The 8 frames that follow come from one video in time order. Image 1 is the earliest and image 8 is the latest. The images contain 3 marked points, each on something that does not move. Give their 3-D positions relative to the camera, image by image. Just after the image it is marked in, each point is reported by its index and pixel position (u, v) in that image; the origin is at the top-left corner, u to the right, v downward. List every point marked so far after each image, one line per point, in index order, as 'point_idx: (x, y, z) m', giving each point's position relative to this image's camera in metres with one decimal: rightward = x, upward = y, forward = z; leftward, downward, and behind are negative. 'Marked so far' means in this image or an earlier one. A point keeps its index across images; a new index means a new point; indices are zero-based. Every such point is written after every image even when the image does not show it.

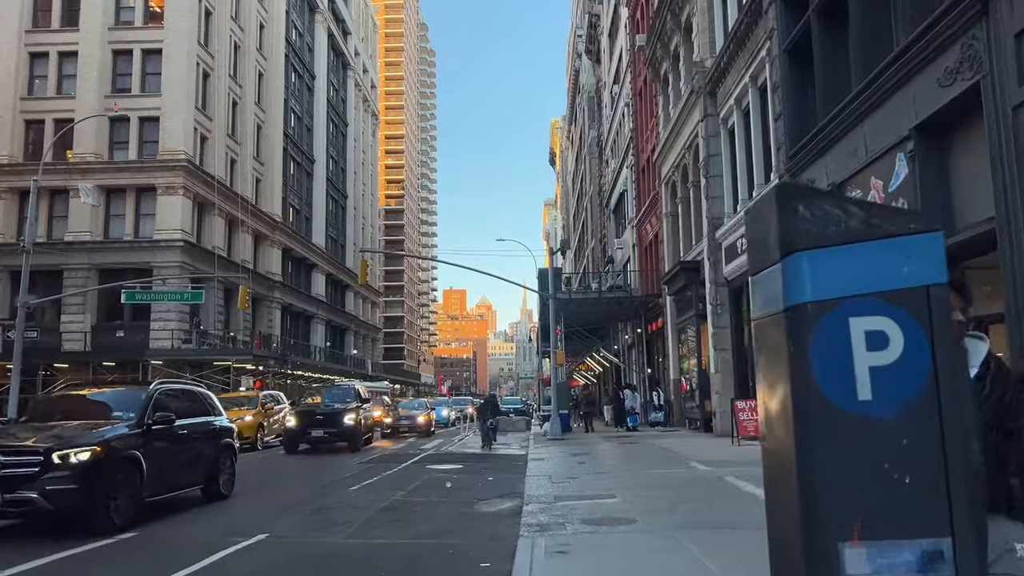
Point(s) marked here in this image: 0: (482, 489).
0: (-0.5, -3.3, +13.3) m
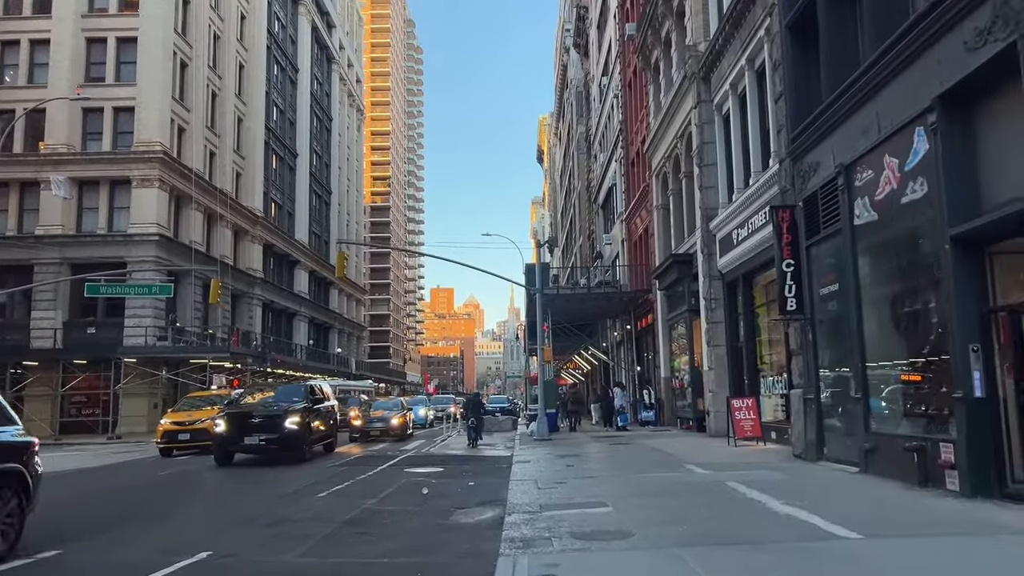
0: (-0.8, -3.2, +12.2) m
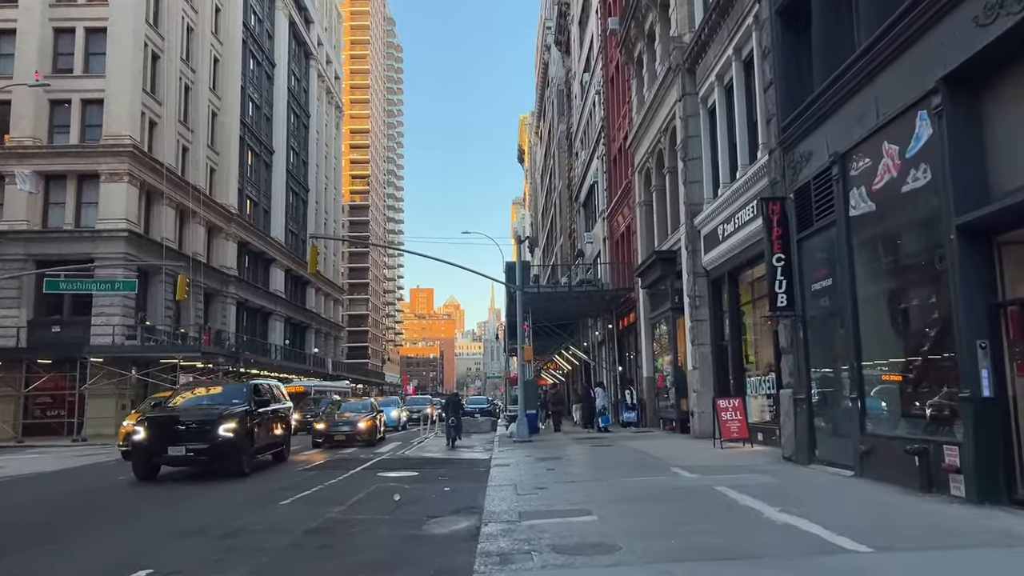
0: (-1.1, -3.1, +11.4) m
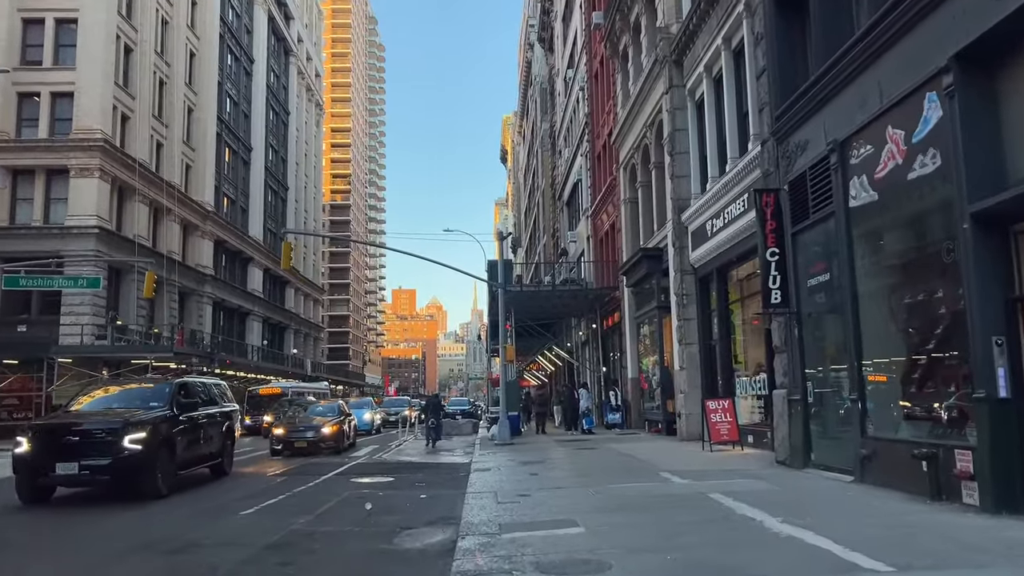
0: (-1.3, -3.0, +10.7) m
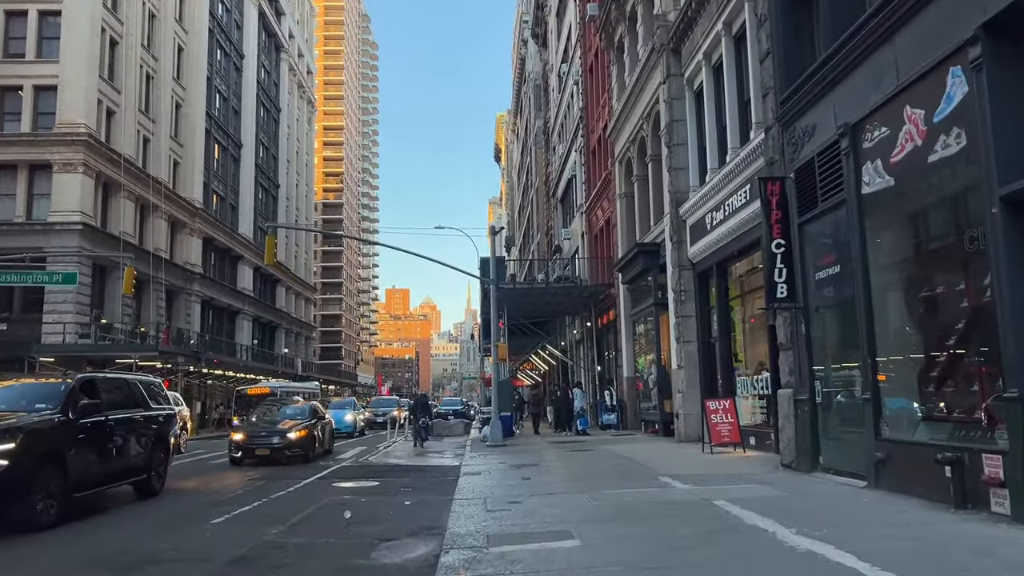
0: (-1.5, -2.9, +9.9) m
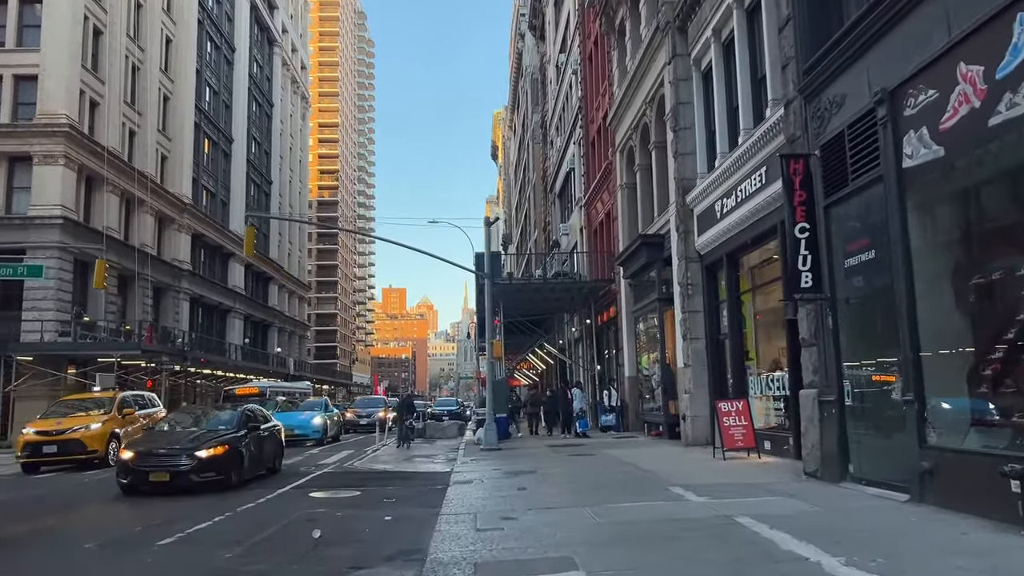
0: (-1.5, -2.7, +8.6) m
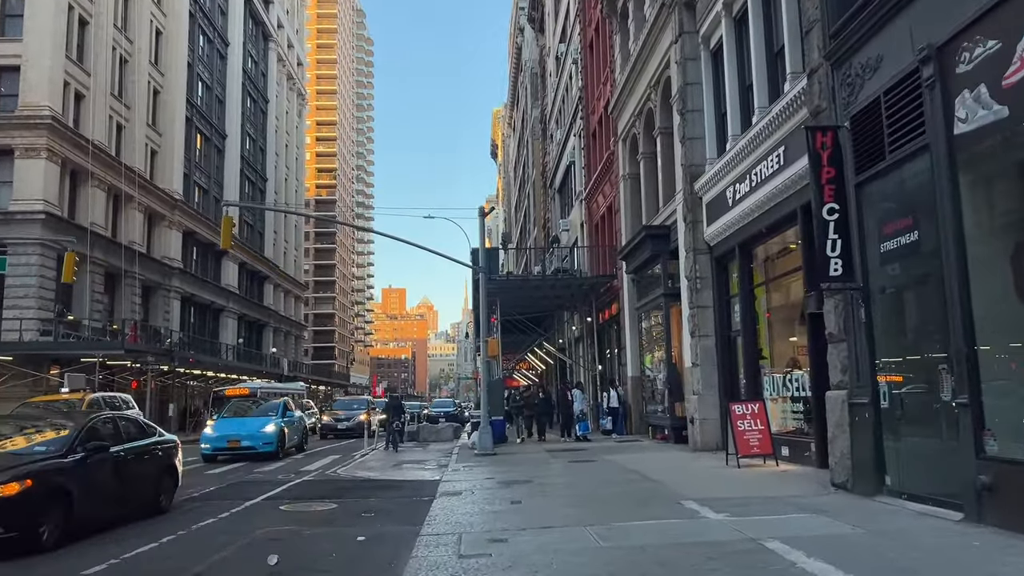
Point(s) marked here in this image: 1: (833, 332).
0: (-1.6, -2.6, +7.4) m
1: (+4.3, -0.6, +10.9) m
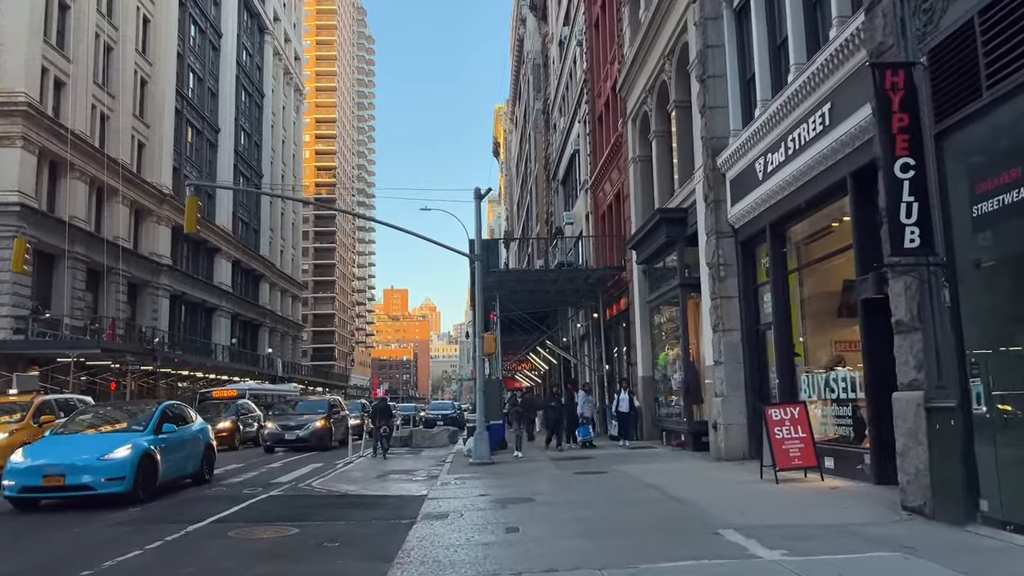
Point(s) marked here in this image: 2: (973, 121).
0: (-1.7, -2.3, +5.4) m
1: (+4.3, -0.3, +8.9) m
2: (+4.4, +1.6, +7.6) m
